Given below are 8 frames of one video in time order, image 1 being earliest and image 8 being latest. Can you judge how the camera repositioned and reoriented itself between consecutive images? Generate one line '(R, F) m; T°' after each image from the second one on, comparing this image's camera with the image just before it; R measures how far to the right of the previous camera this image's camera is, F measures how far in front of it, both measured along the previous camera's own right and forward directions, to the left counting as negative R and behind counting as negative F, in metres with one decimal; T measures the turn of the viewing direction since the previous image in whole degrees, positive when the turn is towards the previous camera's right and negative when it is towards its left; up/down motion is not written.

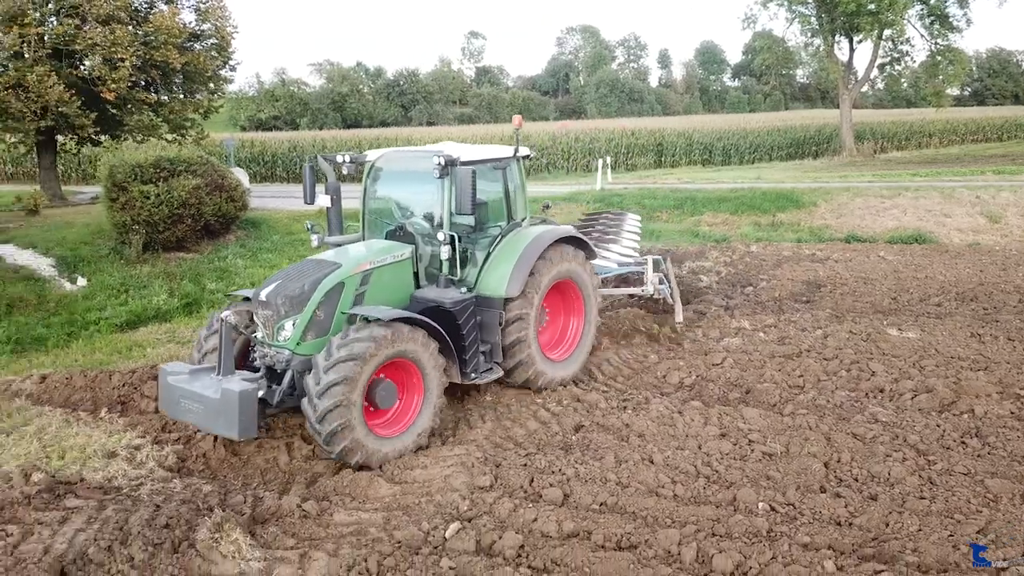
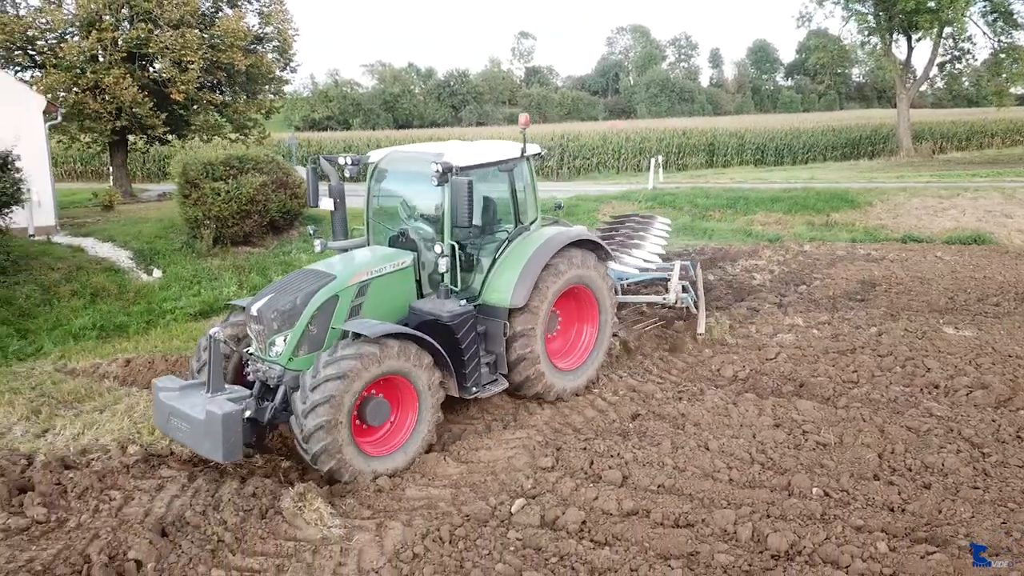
(-0.1, -0.2) m; -3°
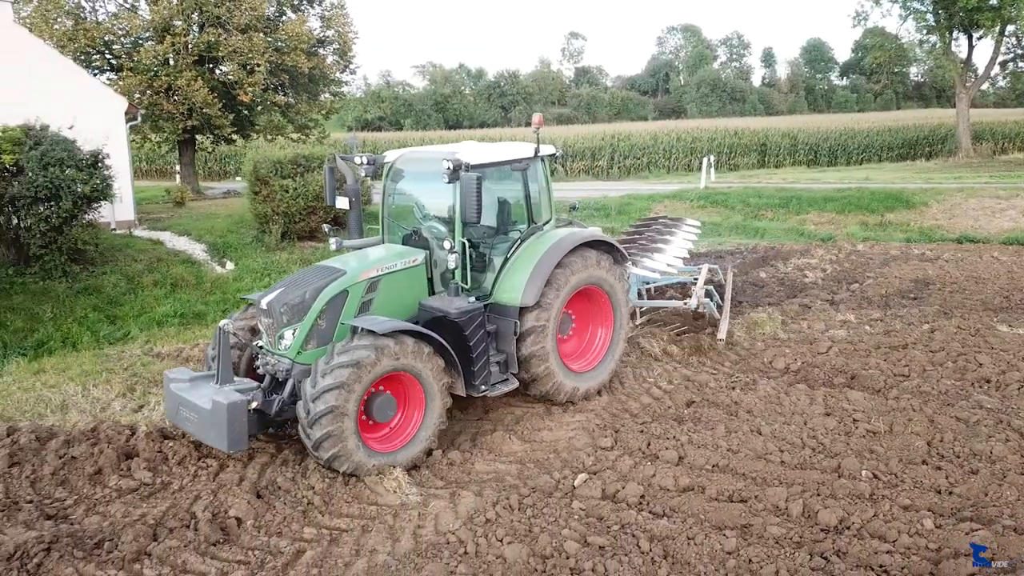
(-0.1, -0.3) m; -3°
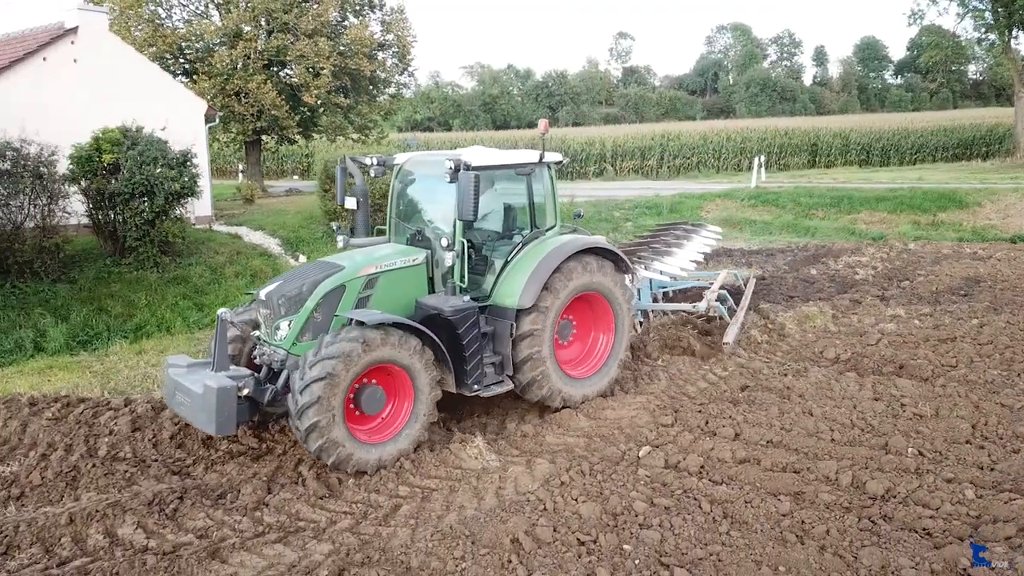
(-0.2, -0.5) m; -3°
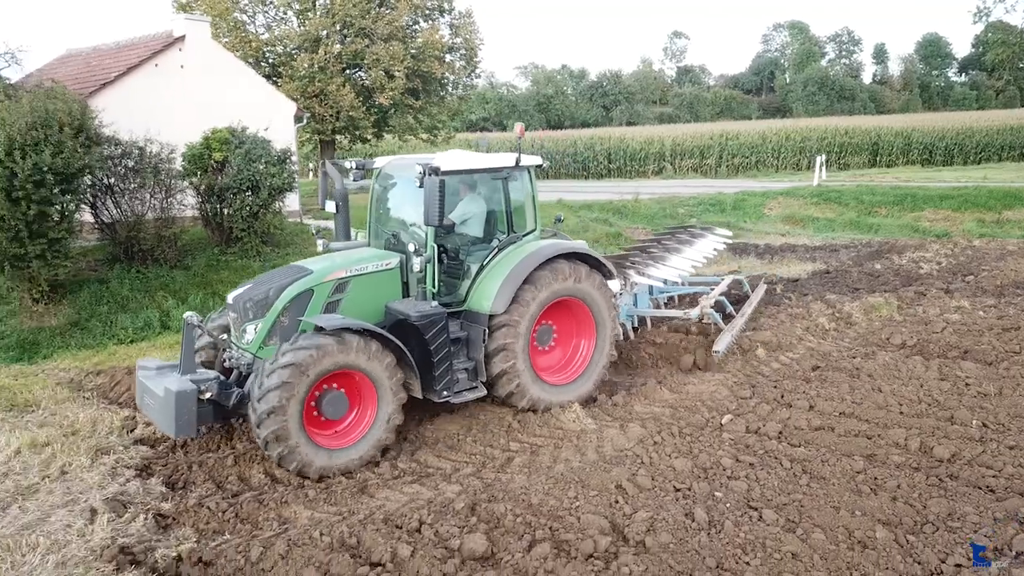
(-0.3, -0.6) m; -3°
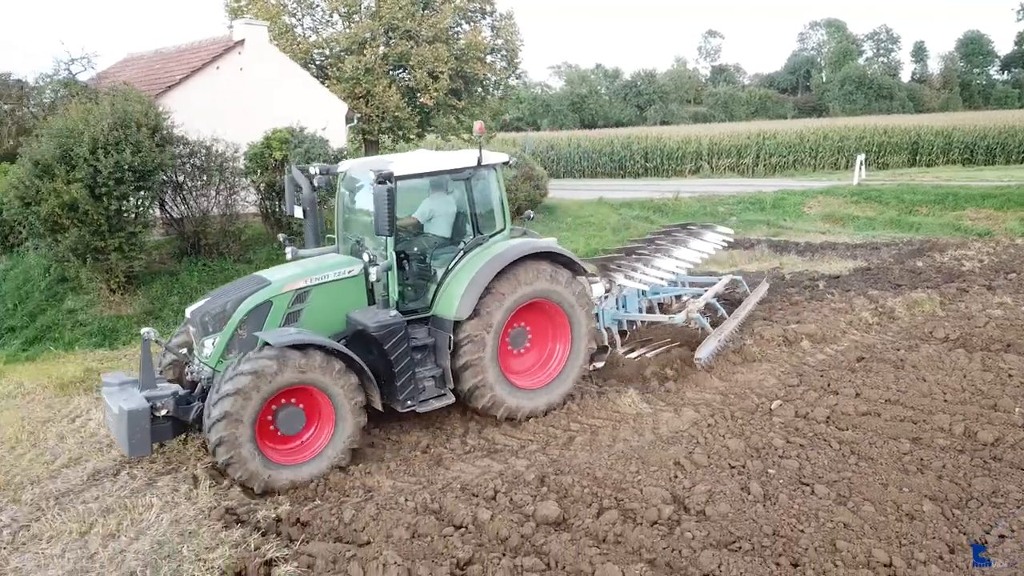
(-0.2, -0.3) m; -2°
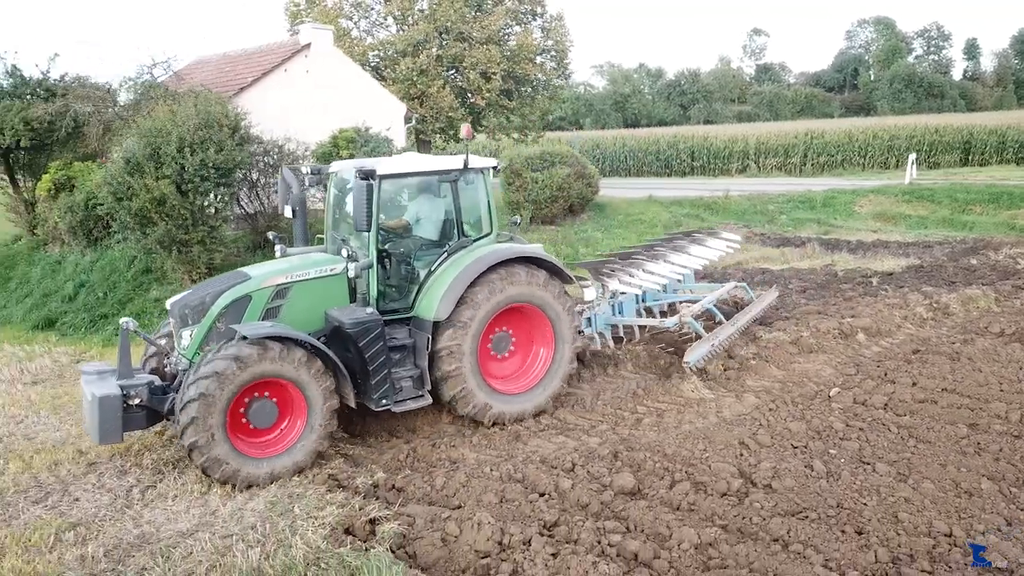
(-0.2, -0.4) m; -3°
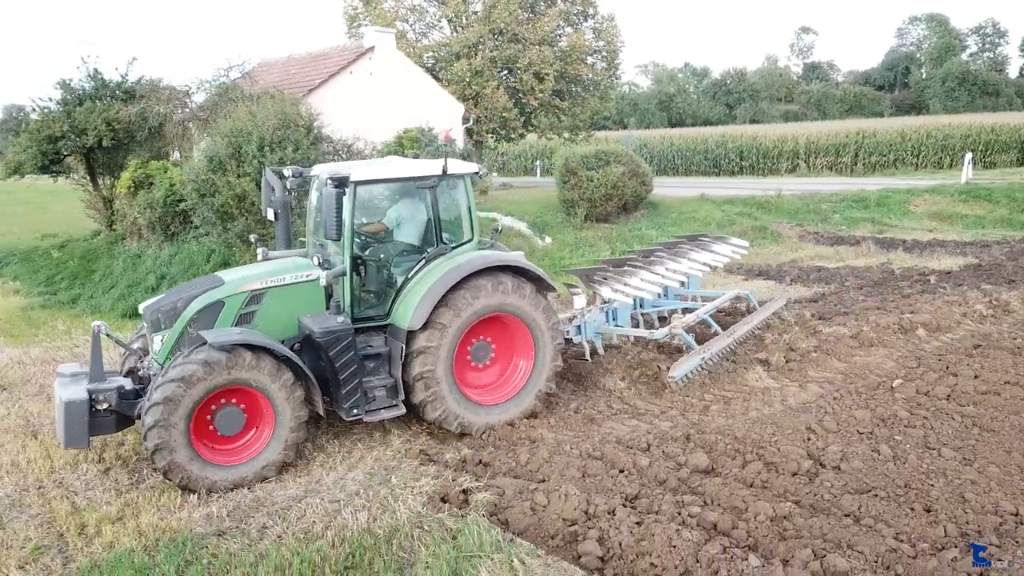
(-0.3, -0.3) m; -3°
